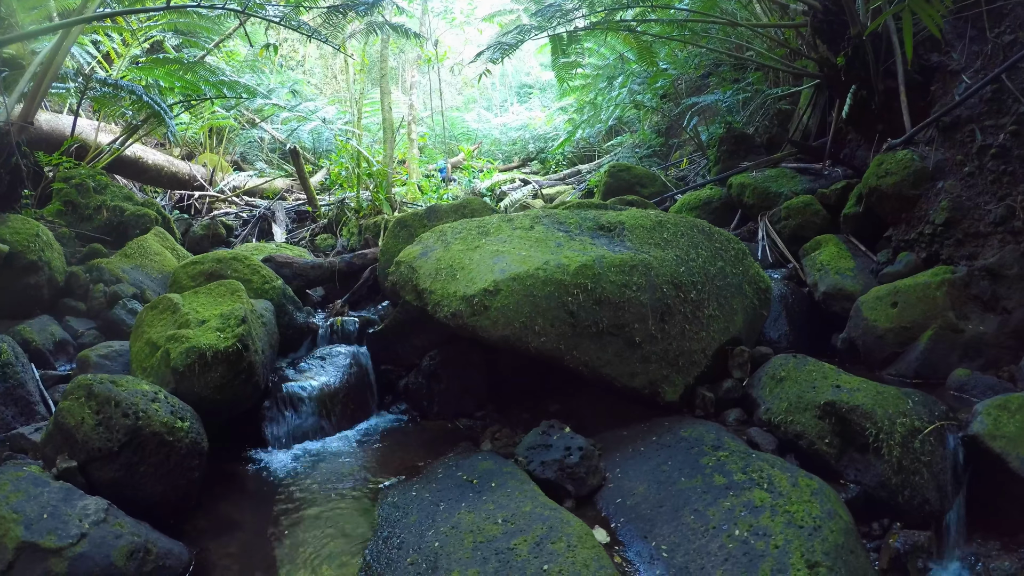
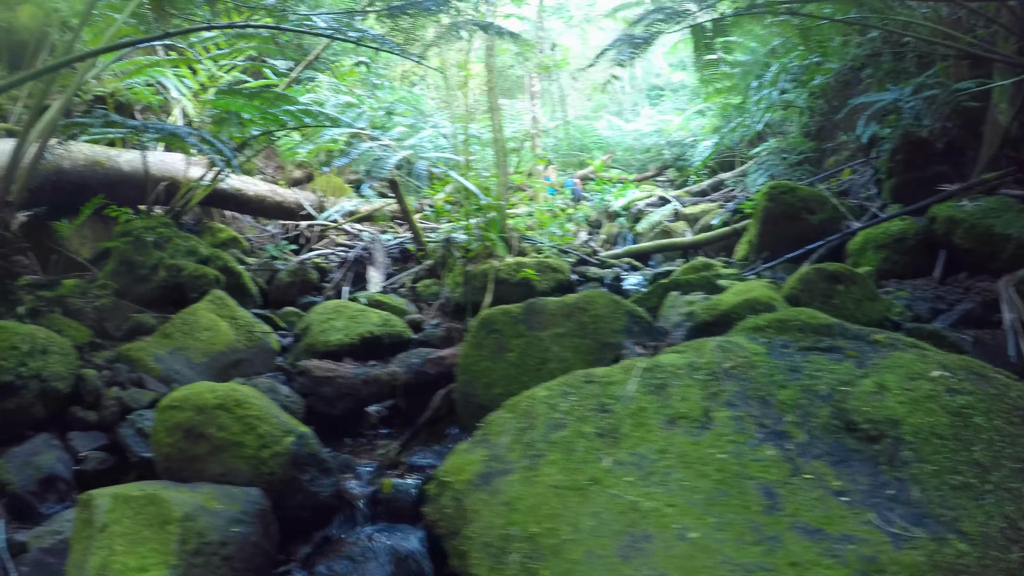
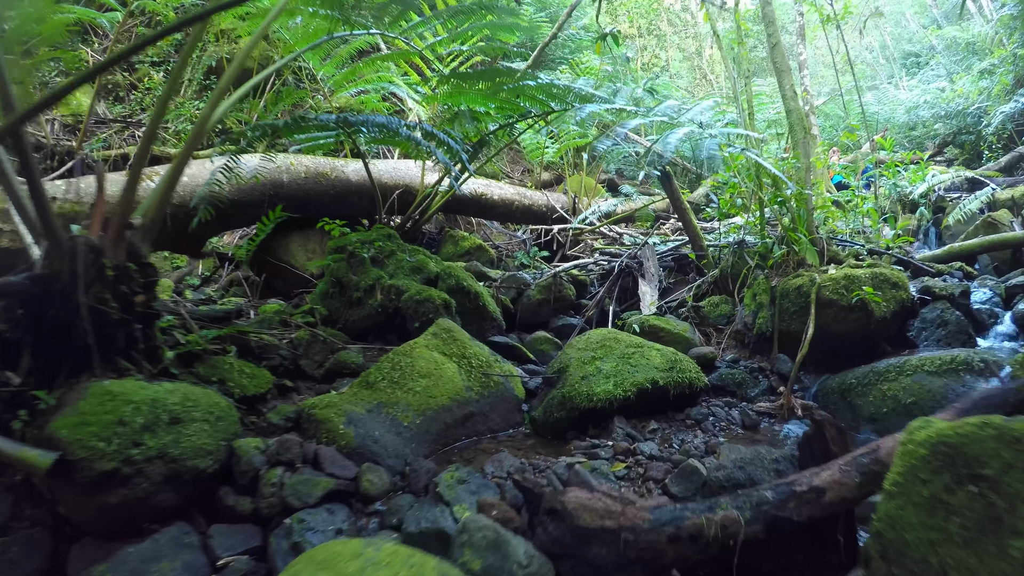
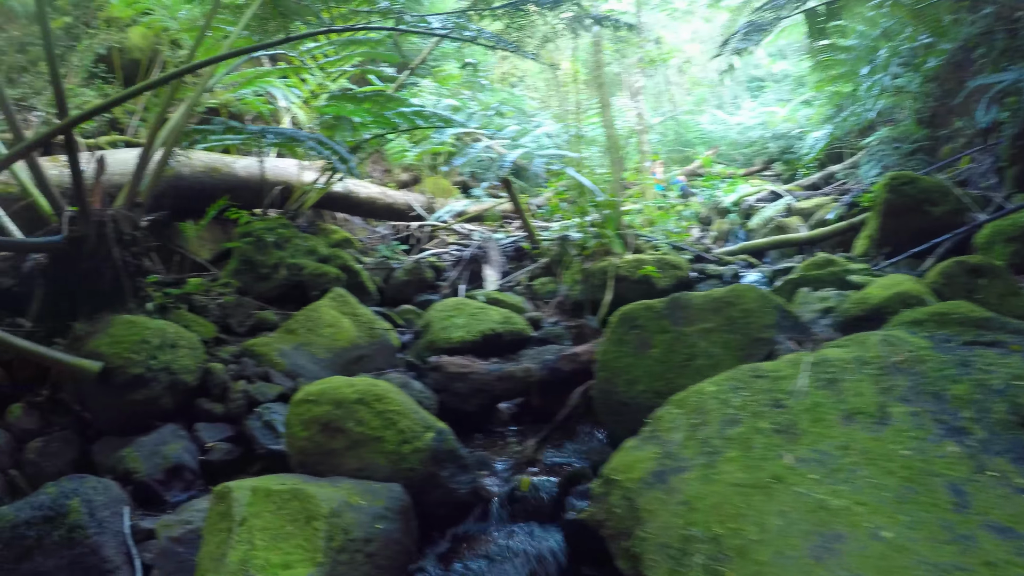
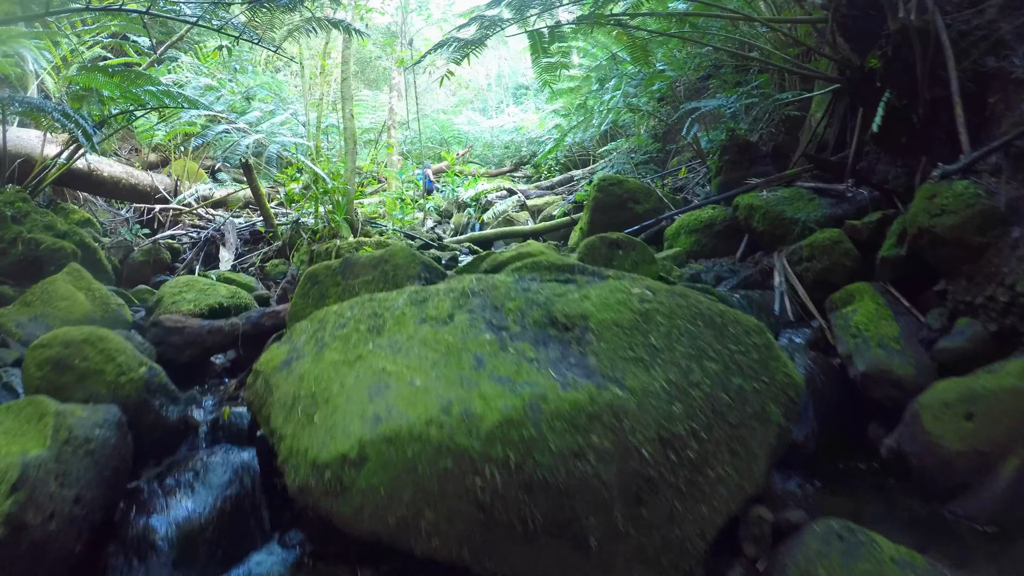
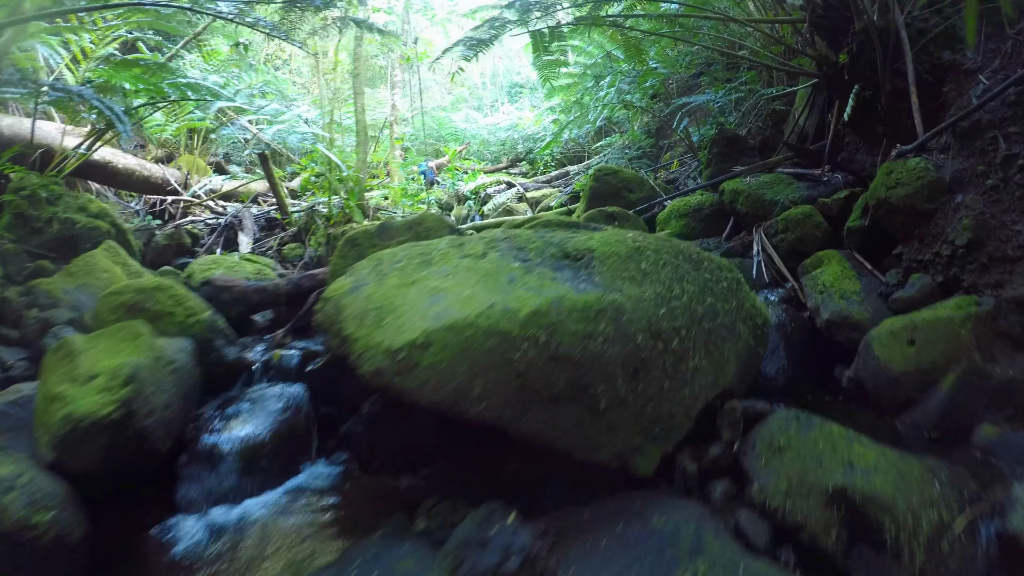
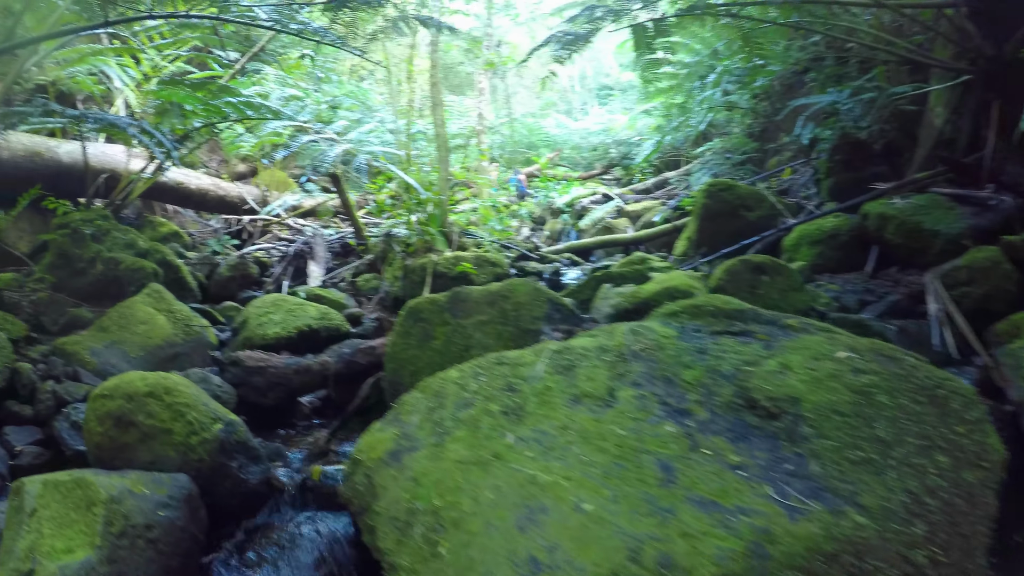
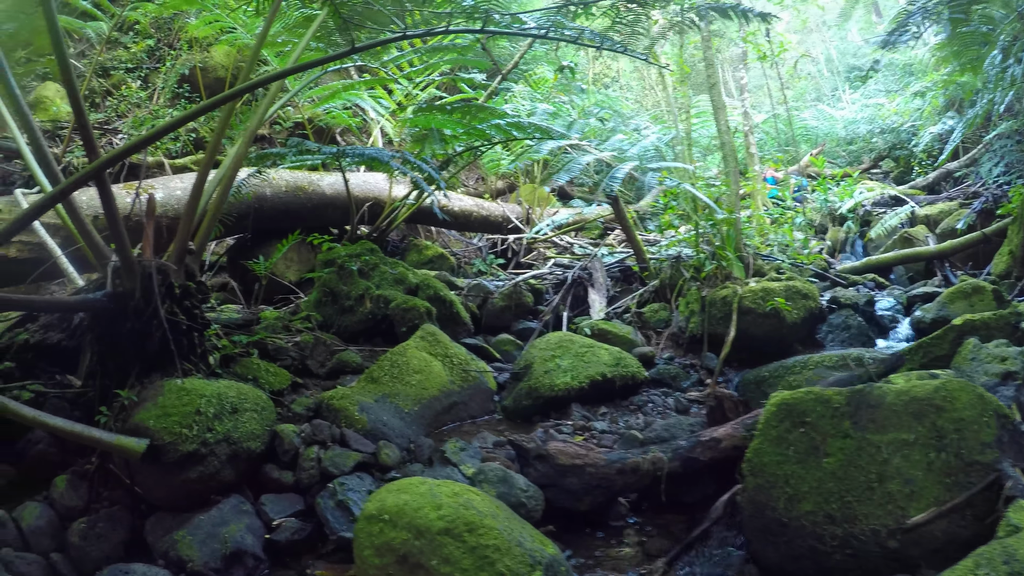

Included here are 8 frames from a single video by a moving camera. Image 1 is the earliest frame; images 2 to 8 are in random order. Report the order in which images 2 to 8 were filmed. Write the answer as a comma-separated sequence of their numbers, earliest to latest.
6, 5, 7, 2, 4, 8, 3
